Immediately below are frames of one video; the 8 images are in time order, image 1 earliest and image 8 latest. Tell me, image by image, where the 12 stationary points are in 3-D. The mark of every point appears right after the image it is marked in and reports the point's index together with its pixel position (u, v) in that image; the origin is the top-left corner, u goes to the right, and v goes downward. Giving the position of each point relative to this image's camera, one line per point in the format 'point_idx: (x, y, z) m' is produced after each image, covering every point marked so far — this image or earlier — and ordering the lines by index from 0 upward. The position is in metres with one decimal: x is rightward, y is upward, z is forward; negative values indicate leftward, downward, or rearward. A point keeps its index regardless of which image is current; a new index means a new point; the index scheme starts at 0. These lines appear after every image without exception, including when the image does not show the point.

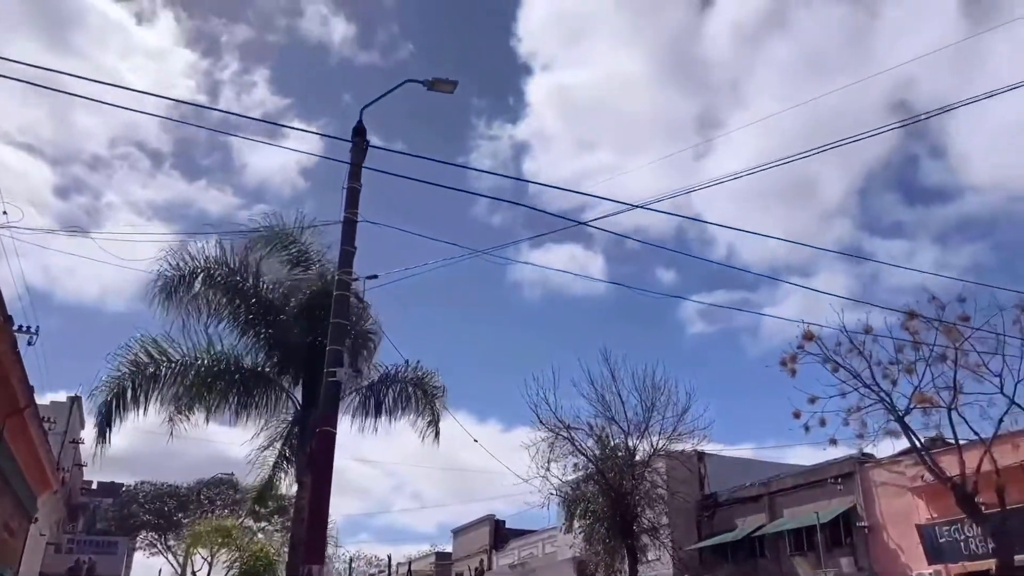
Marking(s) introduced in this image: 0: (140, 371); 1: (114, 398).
0: (-6.6, -1.6, +14.5) m
1: (-6.9, -2.0, +14.2) m
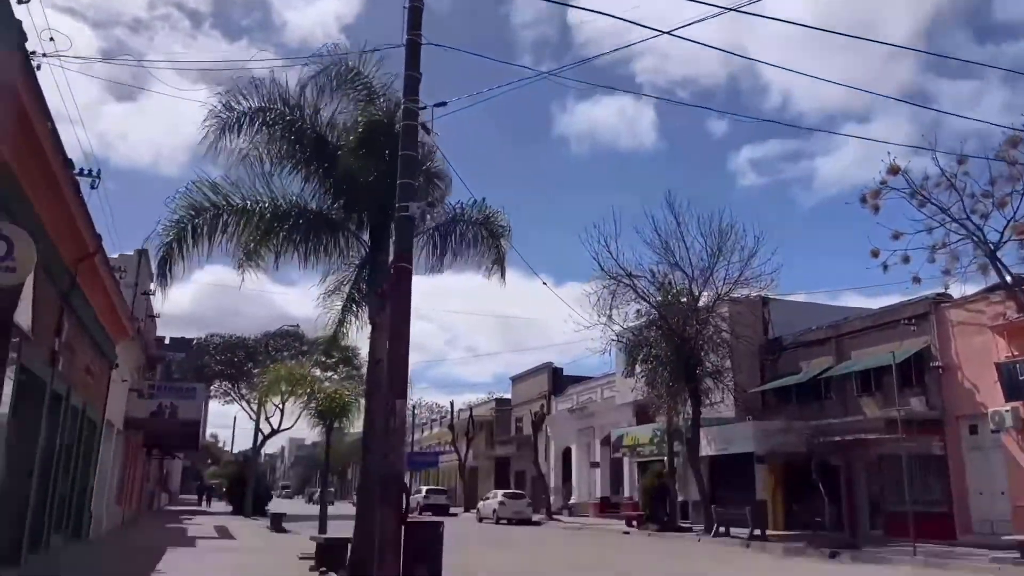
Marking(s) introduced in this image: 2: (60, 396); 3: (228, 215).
0: (-5.4, +1.1, +14.2) m
1: (-5.7, +0.7, +14.0) m
2: (-8.5, -2.0, +15.6) m
3: (-4.9, +1.1, +14.4) m
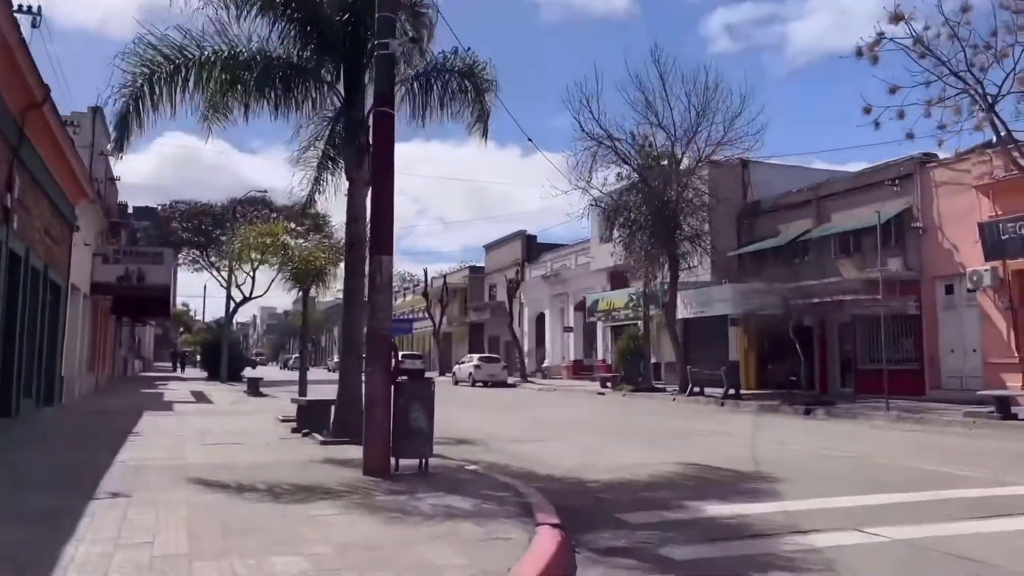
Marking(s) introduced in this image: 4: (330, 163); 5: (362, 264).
0: (-5.6, +3.4, +12.9) m
1: (-5.9, +3.0, +12.8) m
2: (-8.8, +0.5, +14.7) m
3: (-5.1, +3.5, +13.2) m
4: (-3.4, +2.4, +16.0) m
5: (-2.4, +0.4, +13.5) m
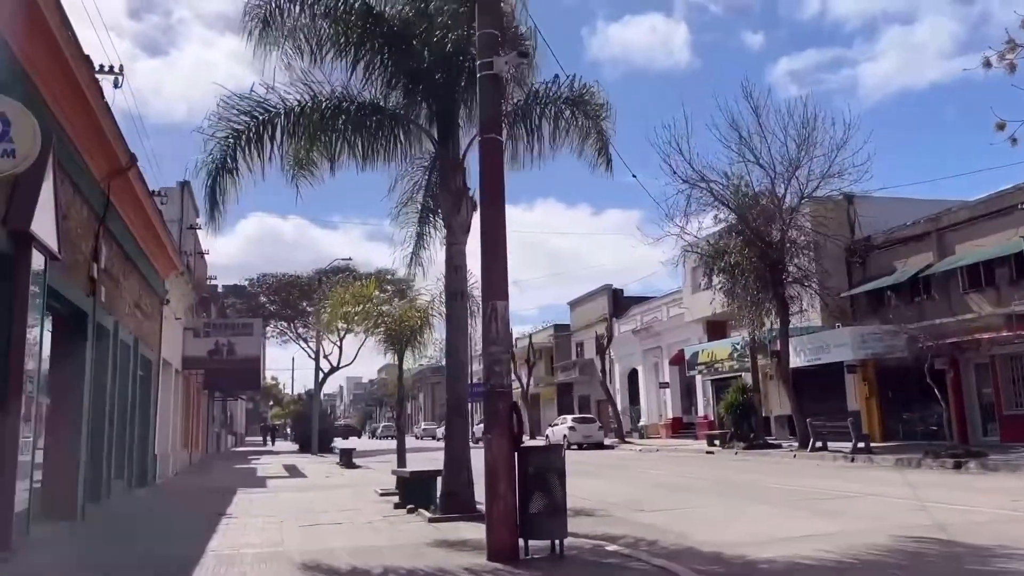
0: (-4.0, +2.4, +12.2) m
1: (-4.3, +2.0, +12.0) m
2: (-6.9, -0.7, +14.0) m
3: (-3.5, +2.5, +12.4) m
4: (-1.5, +1.3, +15.0) m
5: (-0.7, -0.5, +12.3) m
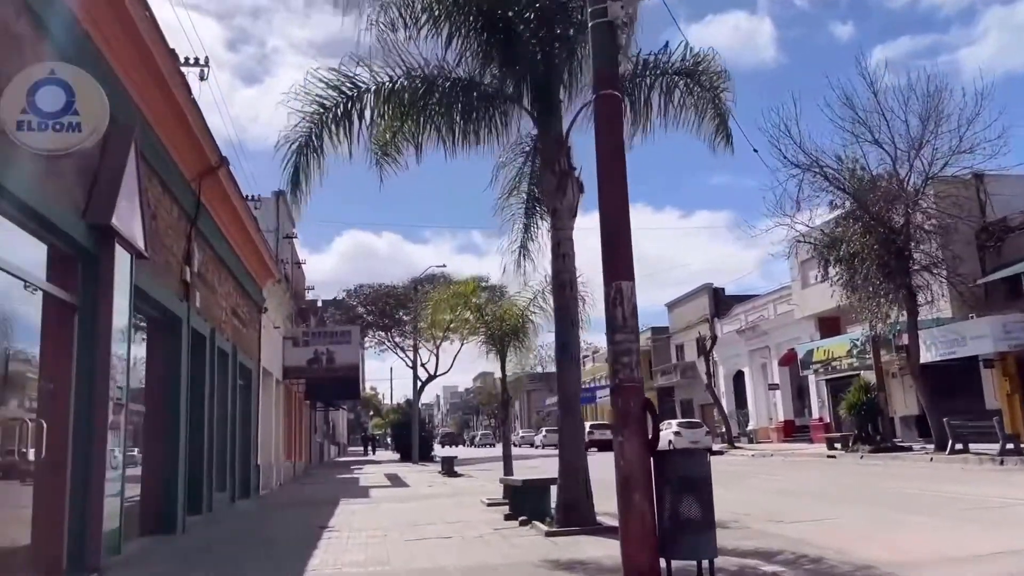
0: (-2.5, +2.5, +11.5) m
1: (-2.8, +2.0, +11.3) m
2: (-5.1, -0.8, +13.6) m
3: (-2.1, +2.6, +11.6) m
4: (+0.3, +1.4, +13.9) m
5: (+0.9, -0.3, +11.1) m
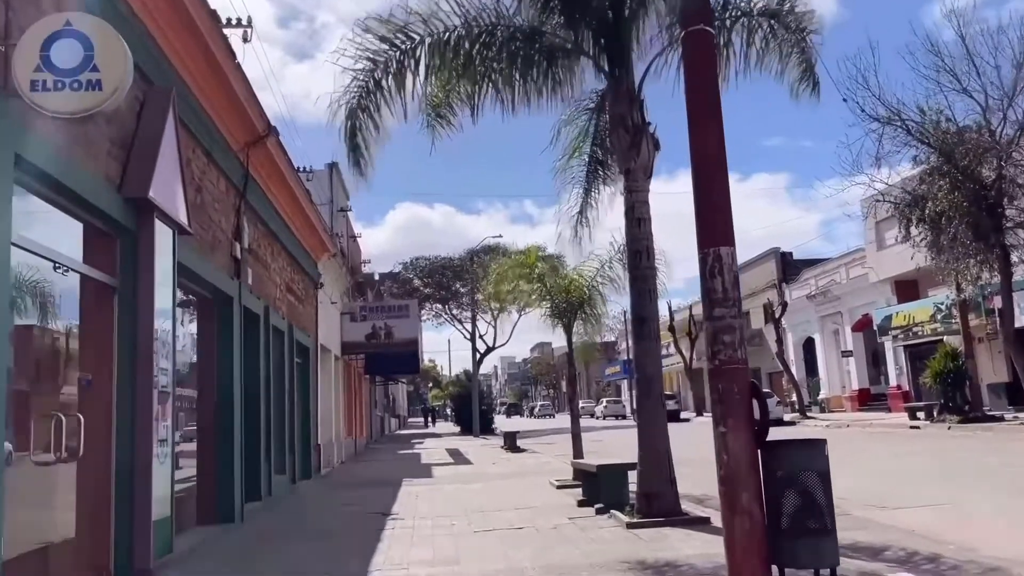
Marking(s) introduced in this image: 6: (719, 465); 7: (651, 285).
0: (-1.7, +2.8, +10.6) m
1: (-2.0, +2.3, +10.5) m
2: (-4.0, -0.4, +13.0) m
3: (-1.2, +2.9, +10.7) m
4: (+1.3, +1.9, +12.9) m
5: (+1.7, +0.1, +10.1) m
6: (+1.5, -1.3, +6.0) m
7: (+1.7, 0.0, +10.1) m
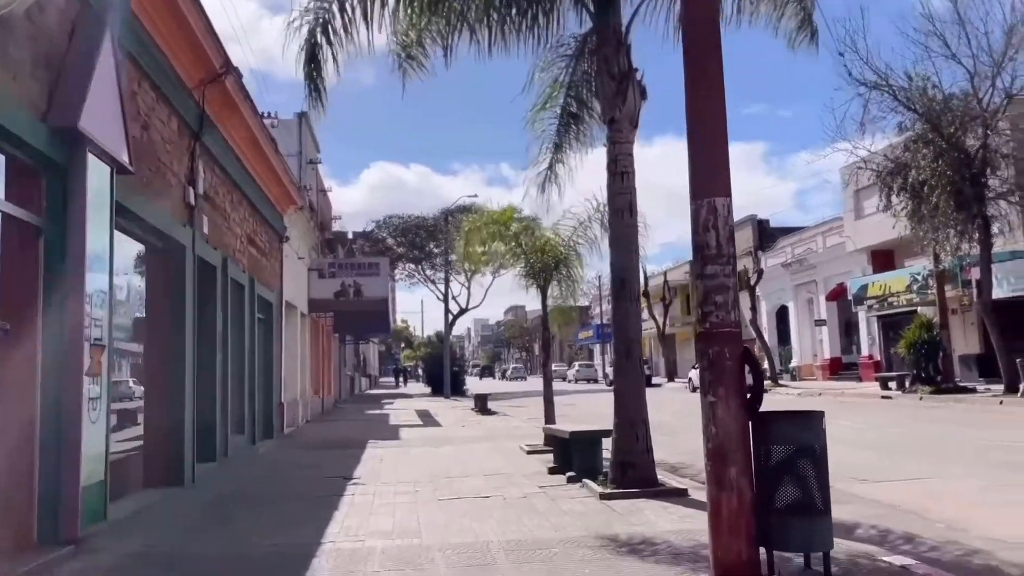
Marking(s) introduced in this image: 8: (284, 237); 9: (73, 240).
0: (-1.9, +3.4, +9.7) m
1: (-2.2, +2.9, +9.6) m
2: (-4.4, +0.3, +12.2) m
3: (-1.5, +3.5, +9.9) m
4: (+1.0, +2.5, +12.2) m
5: (+1.4, +0.5, +9.5) m
6: (+1.3, -1.0, +5.5) m
7: (+1.4, +0.5, +9.5) m
8: (-5.4, +1.2, +19.5) m
9: (-3.6, +0.4, +6.9) m
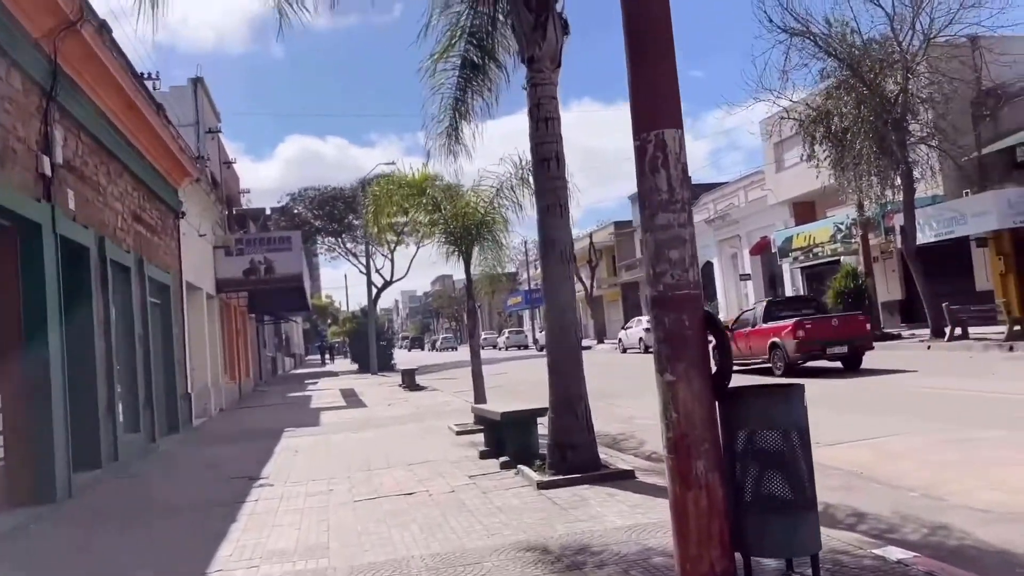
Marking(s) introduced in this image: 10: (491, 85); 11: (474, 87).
0: (-3.0, +3.6, +8.3) m
1: (-3.2, +3.1, +8.2) m
2: (-5.5, +0.5, +10.6) m
3: (-2.5, +3.7, +8.4) m
4: (-0.2, +3.0, +11.0) m
5: (+0.5, +0.9, +8.4) m
6: (+0.8, -0.7, +4.5) m
7: (+0.5, +0.9, +8.4) m
8: (-7.1, +1.6, +17.8) m
9: (-4.3, +0.5, +5.4) m
10: (-0.1, +2.8, +11.2) m
11: (-0.3, +2.8, +11.1) m
